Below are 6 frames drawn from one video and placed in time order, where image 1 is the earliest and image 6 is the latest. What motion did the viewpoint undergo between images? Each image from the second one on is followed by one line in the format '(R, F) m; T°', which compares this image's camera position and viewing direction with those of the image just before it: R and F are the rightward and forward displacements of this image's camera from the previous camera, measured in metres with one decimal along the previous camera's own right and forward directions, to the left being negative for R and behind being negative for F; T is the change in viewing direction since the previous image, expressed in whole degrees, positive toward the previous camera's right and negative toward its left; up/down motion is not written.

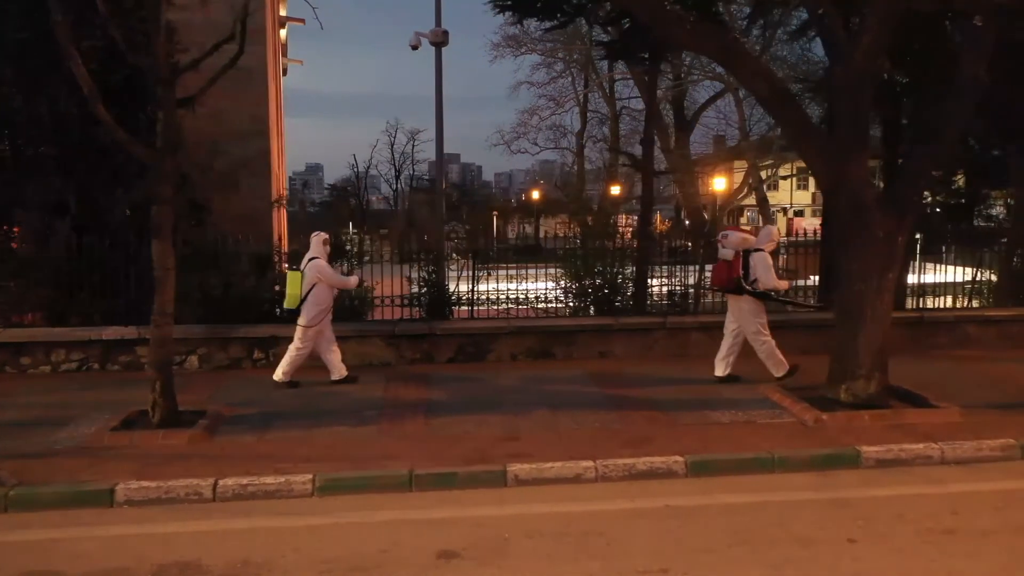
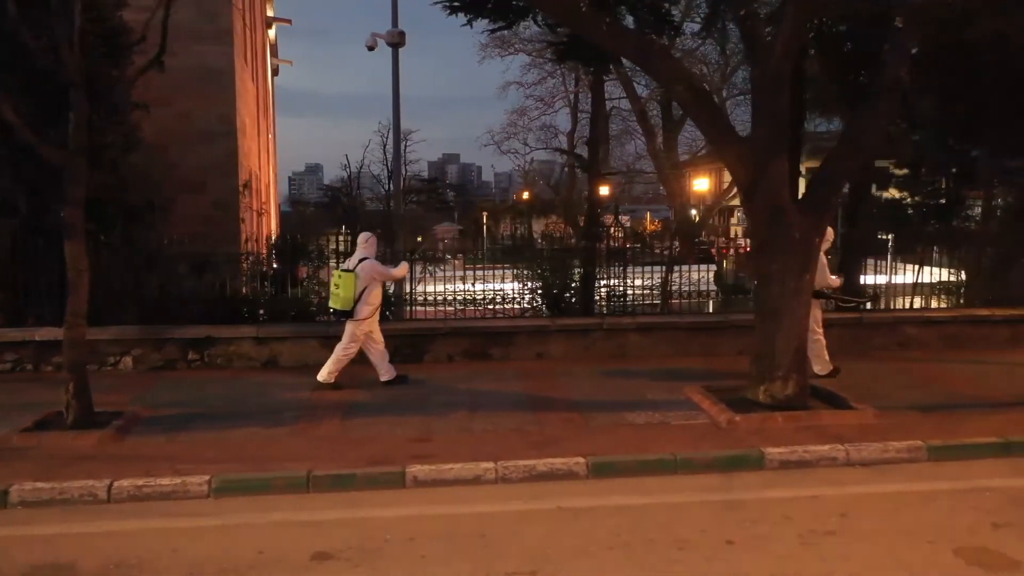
(+0.8, 0.0) m; 0°
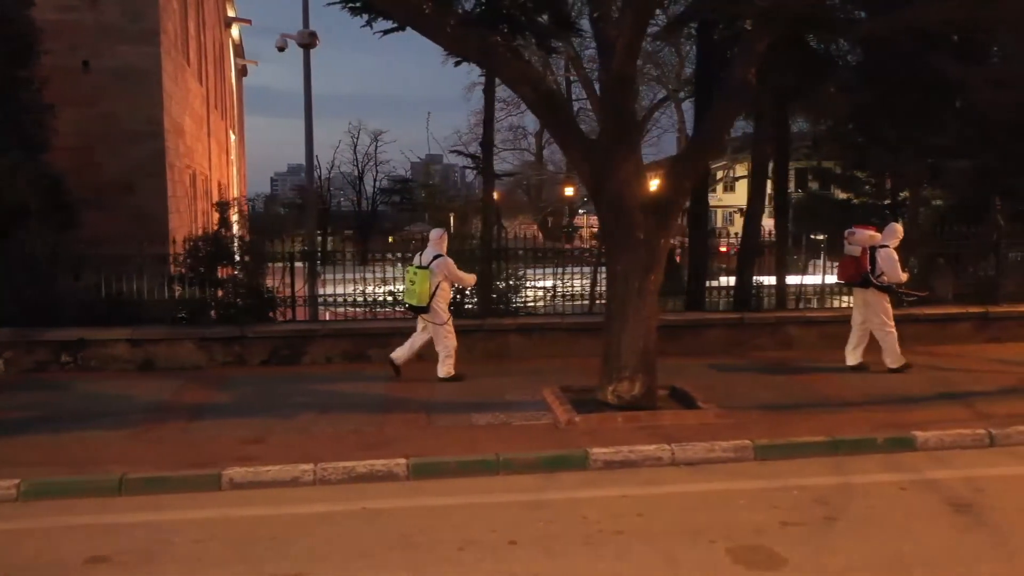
(+1.3, 0.0) m; +1°
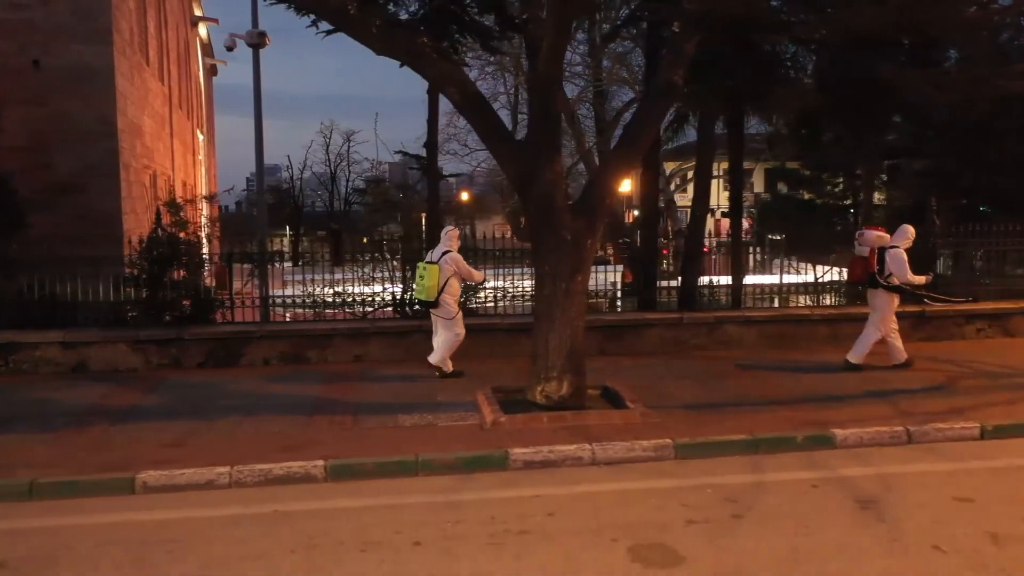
(+0.5, 0.0) m; +1°
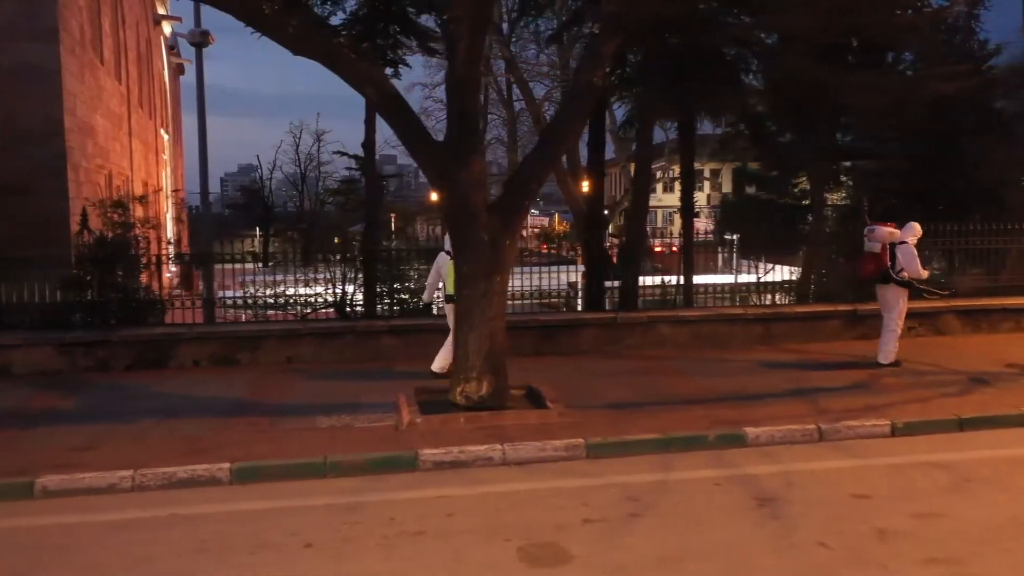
(+0.6, 0.0) m; +2°
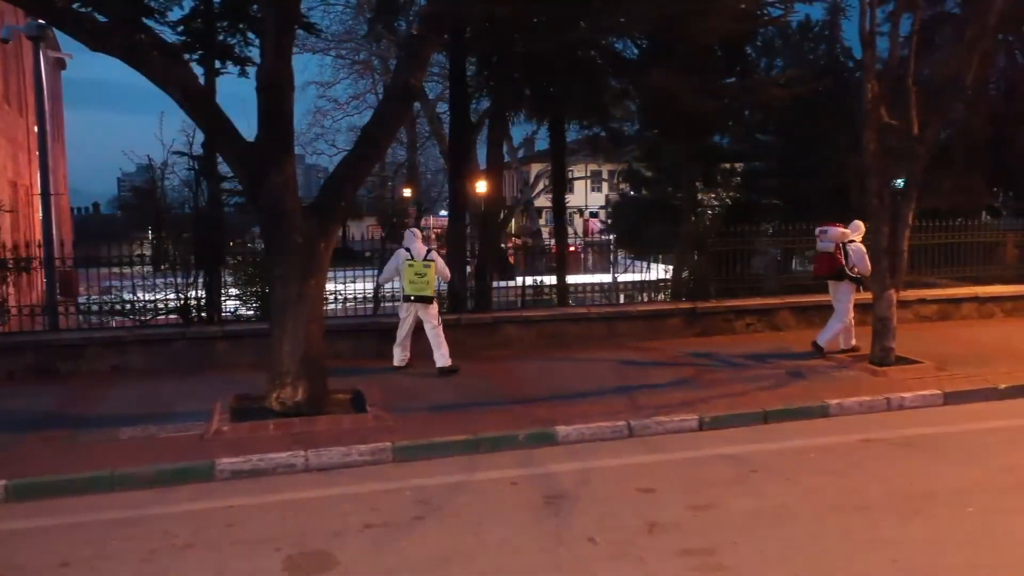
(+1.0, 0.0) m; +6°
